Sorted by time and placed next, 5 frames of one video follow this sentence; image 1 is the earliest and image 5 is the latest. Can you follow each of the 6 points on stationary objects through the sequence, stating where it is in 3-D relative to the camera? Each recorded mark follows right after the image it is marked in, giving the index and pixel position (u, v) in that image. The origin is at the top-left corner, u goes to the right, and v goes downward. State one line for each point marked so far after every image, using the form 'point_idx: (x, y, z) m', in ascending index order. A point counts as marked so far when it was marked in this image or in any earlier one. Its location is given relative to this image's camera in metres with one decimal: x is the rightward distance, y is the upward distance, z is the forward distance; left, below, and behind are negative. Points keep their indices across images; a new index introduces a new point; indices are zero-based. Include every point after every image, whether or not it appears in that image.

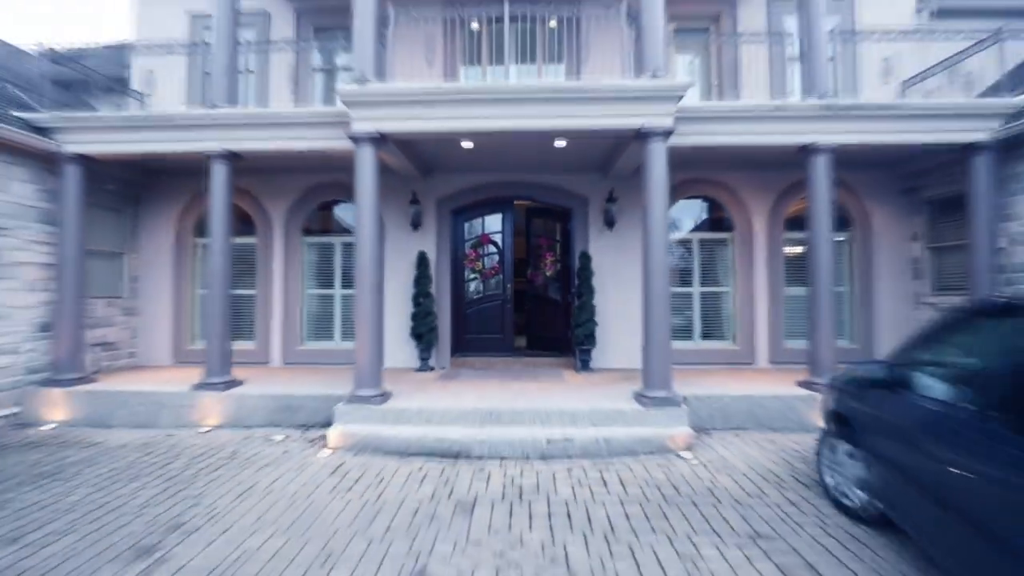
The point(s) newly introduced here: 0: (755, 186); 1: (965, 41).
0: (+5.7, +2.4, +8.1) m
1: (+9.4, +5.2, +7.7) m
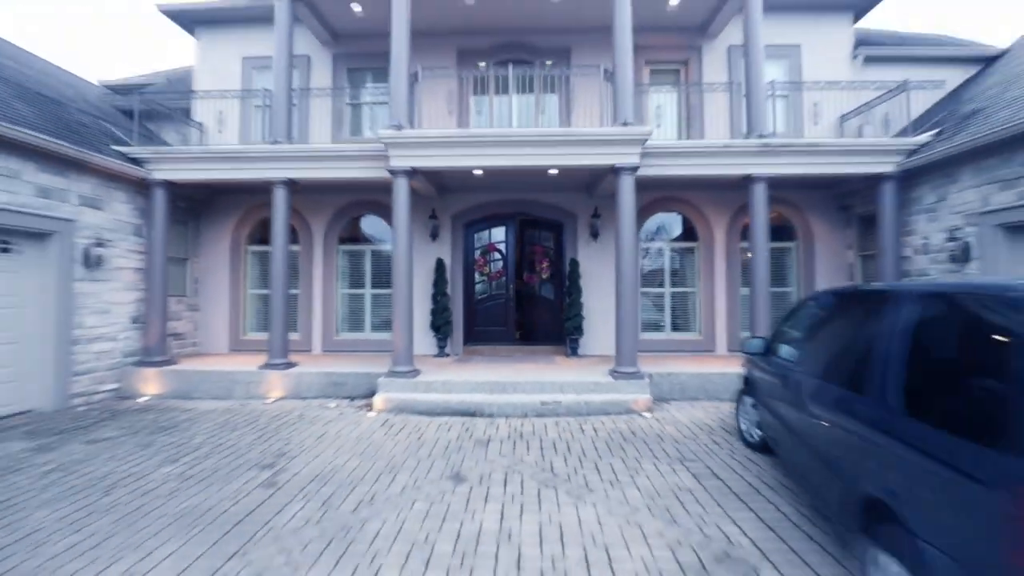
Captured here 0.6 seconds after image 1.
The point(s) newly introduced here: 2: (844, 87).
0: (+5.7, +2.4, +9.8) m
1: (+9.5, +5.2, +9.4) m
2: (+8.6, +5.2, +9.2) m
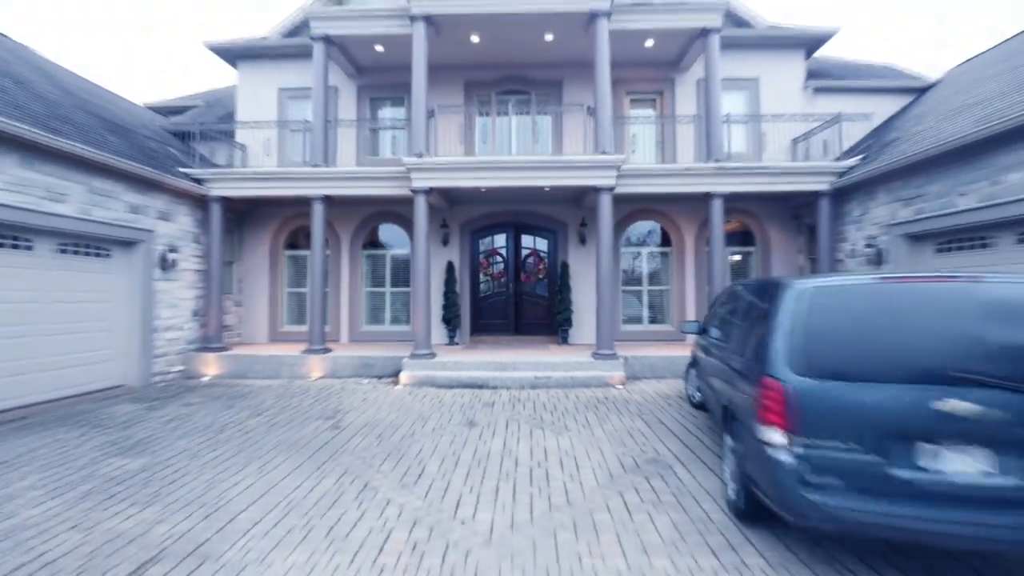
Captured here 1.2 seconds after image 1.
0: (+5.7, +2.4, +11.4) m
1: (+9.5, +5.3, +11.1) m
2: (+8.6, +5.3, +10.9) m
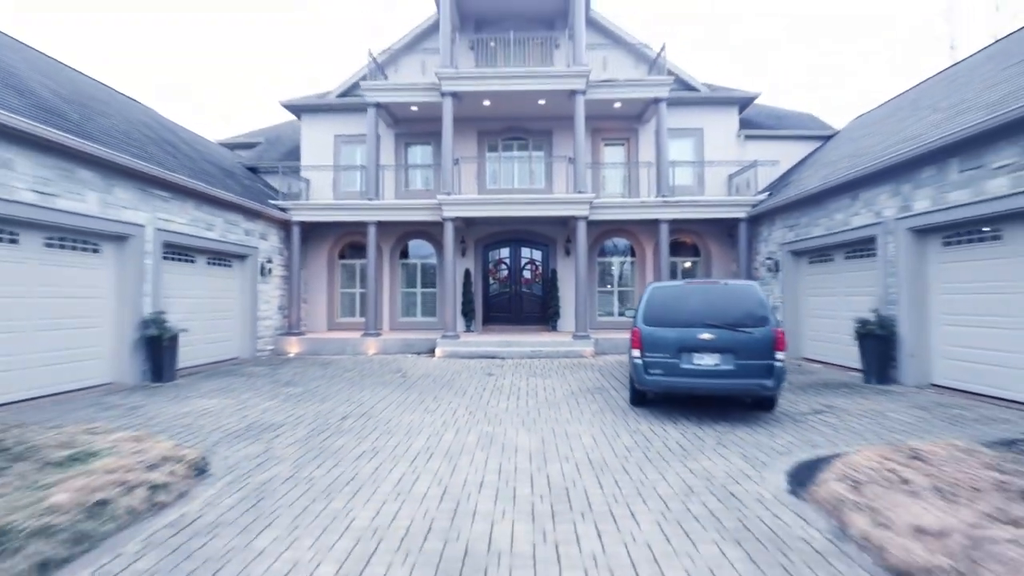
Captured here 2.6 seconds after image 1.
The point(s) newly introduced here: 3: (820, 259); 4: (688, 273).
0: (+5.8, +2.4, +15.1) m
1: (+9.6, +5.2, +14.8) m
2: (+8.7, +5.2, +14.6) m
3: (+10.0, +1.0, +11.3) m
4: (+7.8, +0.7, +15.5) m
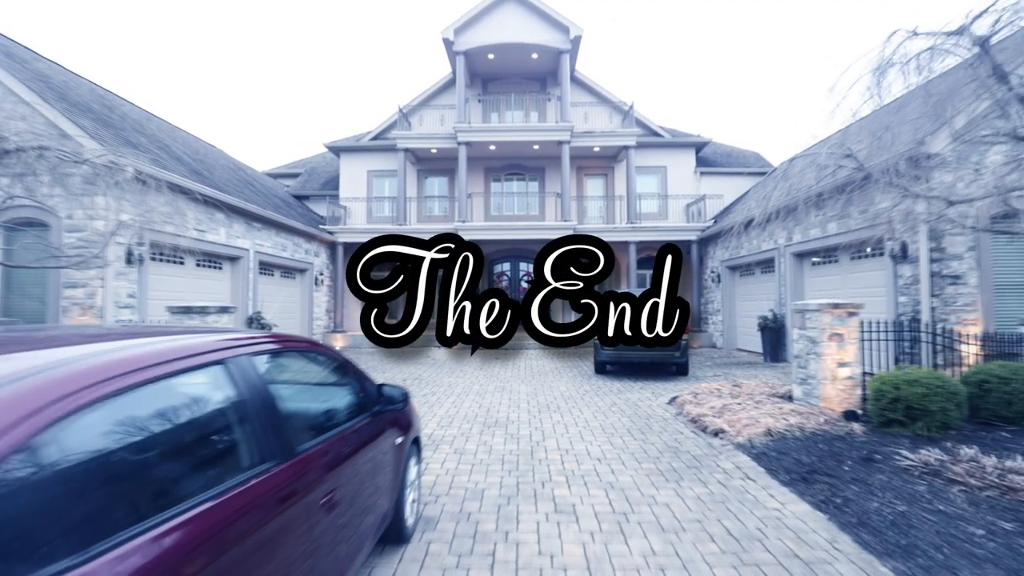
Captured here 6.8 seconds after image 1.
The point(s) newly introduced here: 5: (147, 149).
0: (+5.8, +2.0, +18.8) m
1: (+9.6, +4.8, +18.7) m
2: (+8.7, +4.9, +18.4) m
3: (+10.0, +0.6, +15.0) m
4: (+7.8, +0.2, +19.2) m
5: (-11.0, +4.2, +10.5) m
